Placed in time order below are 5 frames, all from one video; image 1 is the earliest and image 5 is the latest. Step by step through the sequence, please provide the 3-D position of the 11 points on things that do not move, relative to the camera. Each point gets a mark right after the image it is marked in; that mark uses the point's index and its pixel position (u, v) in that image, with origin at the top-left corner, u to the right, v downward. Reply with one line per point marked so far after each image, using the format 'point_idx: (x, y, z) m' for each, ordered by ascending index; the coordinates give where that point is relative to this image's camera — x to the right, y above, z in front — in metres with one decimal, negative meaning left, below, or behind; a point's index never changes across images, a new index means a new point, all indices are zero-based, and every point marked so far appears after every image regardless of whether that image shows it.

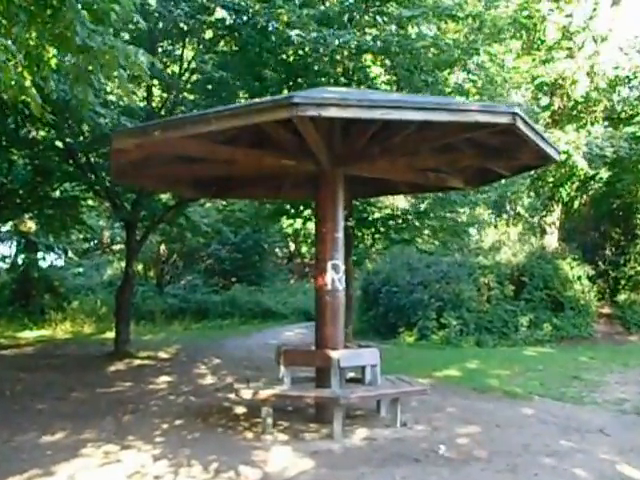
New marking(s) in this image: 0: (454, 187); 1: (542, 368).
0: (+1.6, +0.6, +9.6) m
1: (+3.4, -1.9, +12.4) m
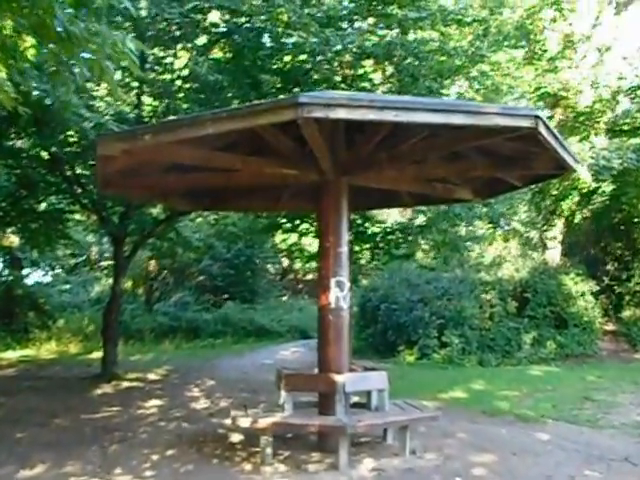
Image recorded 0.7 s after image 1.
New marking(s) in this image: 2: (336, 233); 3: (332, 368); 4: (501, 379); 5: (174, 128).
0: (+1.6, +0.4, +9.1) m
1: (+3.3, -2.1, +11.8) m
2: (+0.1, +0.1, +7.4) m
3: (+0.1, -1.1, +7.2) m
4: (+2.8, -2.2, +12.8) m
5: (-1.0, +0.8, +5.8) m
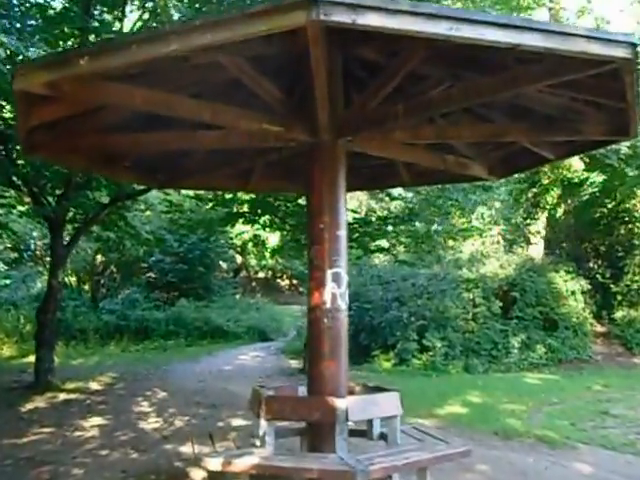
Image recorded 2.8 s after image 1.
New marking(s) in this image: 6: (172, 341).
0: (+1.4, +0.6, +7.5) m
1: (+3.0, -2.0, +10.3) m
2: (+0.1, +0.2, +5.7) m
3: (0.0, -1.0, +5.5) m
4: (+2.4, -2.0, +11.3) m
5: (-1.0, +0.9, +4.0) m
6: (-3.4, -2.3, +18.8) m
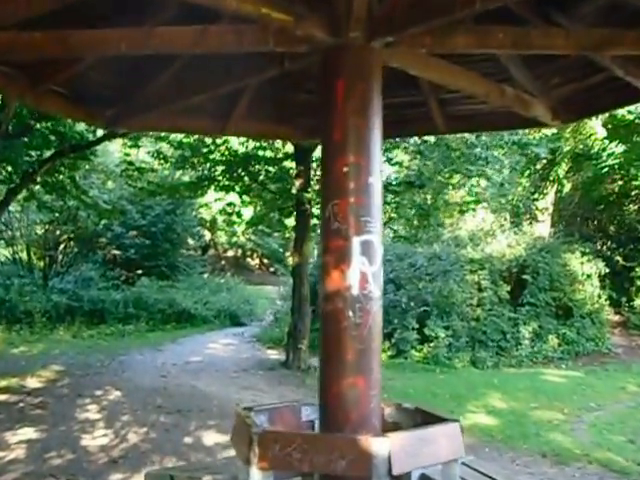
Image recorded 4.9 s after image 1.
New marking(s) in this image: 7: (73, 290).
0: (+1.4, +0.8, +5.6) m
1: (+2.9, -1.7, +8.6) m
2: (+0.2, +0.4, +3.8) m
3: (+0.1, -0.8, +3.6) m
4: (+2.3, -1.7, +9.5) m
5: (-0.8, +1.1, +2.0) m
6: (-3.8, -1.7, +16.8) m
7: (-5.2, -1.1, +17.5) m
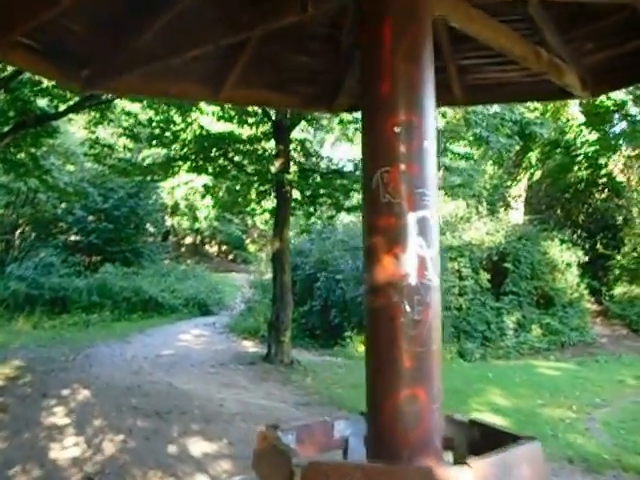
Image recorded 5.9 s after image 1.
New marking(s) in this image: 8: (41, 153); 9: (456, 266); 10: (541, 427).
0: (+1.5, +0.9, +4.9) m
1: (+2.8, -1.6, +8.0) m
2: (+0.4, +0.5, +3.0) m
3: (+0.3, -0.7, +2.9) m
4: (+2.1, -1.6, +8.9) m
5: (-0.5, +1.2, +1.3) m
6: (-4.3, -1.4, +15.9) m
7: (-5.8, -0.8, +16.5) m
8: (-4.3, +1.3, +13.2) m
9: (+2.1, -0.4, +12.1) m
10: (+1.9, -1.5, +6.9) m
